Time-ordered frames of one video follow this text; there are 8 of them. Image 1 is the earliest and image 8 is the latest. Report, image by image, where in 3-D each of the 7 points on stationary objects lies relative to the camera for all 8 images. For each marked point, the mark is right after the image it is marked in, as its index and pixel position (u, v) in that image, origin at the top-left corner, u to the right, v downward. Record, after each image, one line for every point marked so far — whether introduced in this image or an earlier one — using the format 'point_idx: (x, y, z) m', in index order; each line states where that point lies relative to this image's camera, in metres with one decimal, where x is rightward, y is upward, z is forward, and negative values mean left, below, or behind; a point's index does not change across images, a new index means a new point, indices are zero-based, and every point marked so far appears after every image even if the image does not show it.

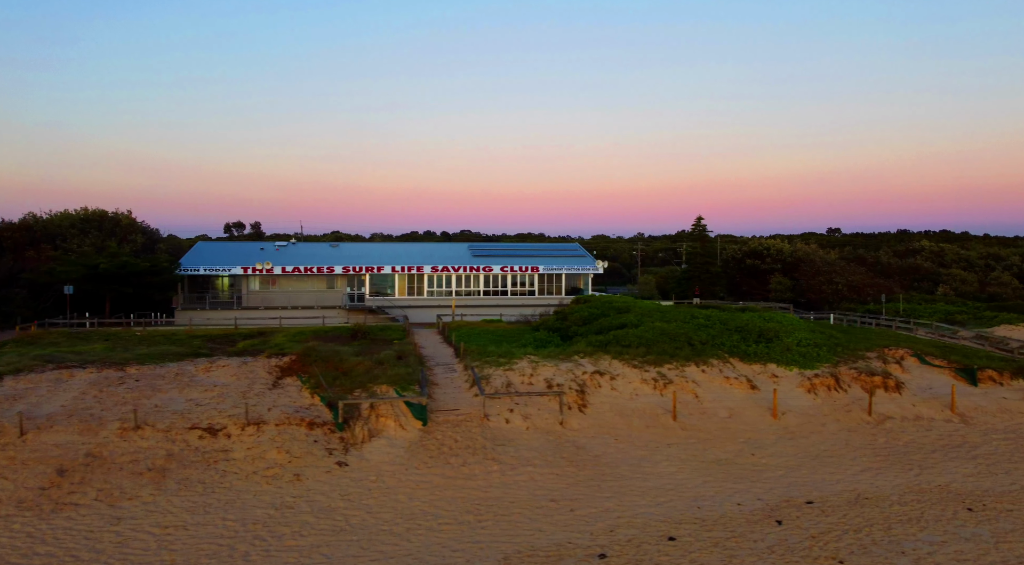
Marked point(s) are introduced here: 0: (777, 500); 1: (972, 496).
0: (+6.0, -4.9, +14.2) m
1: (+10.7, -5.0, +14.7) m
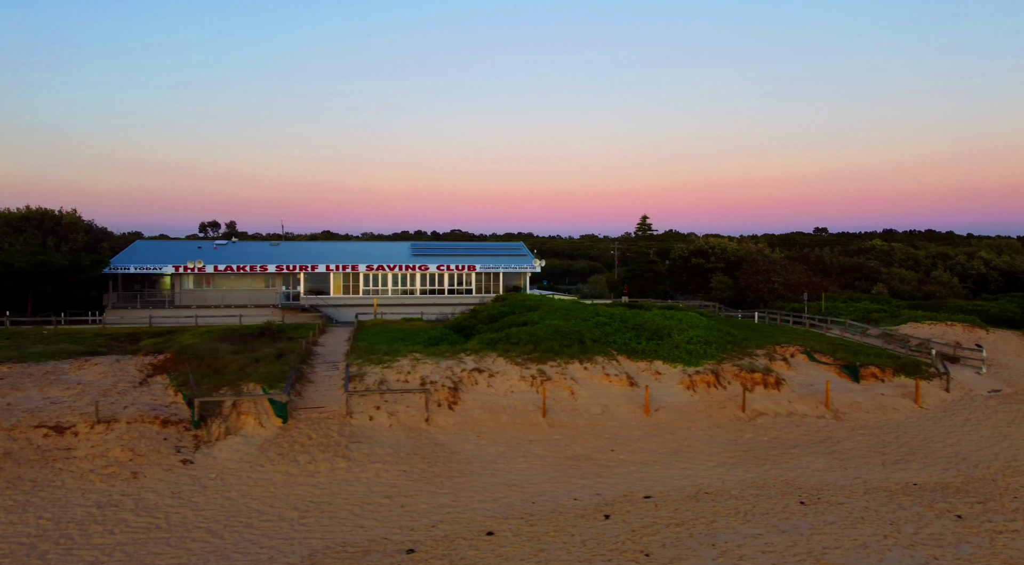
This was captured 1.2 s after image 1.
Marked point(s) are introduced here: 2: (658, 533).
0: (+2.4, -4.9, +14.4) m
1: (+7.1, -4.9, +14.9) m
2: (+3.0, -5.1, +12.7) m
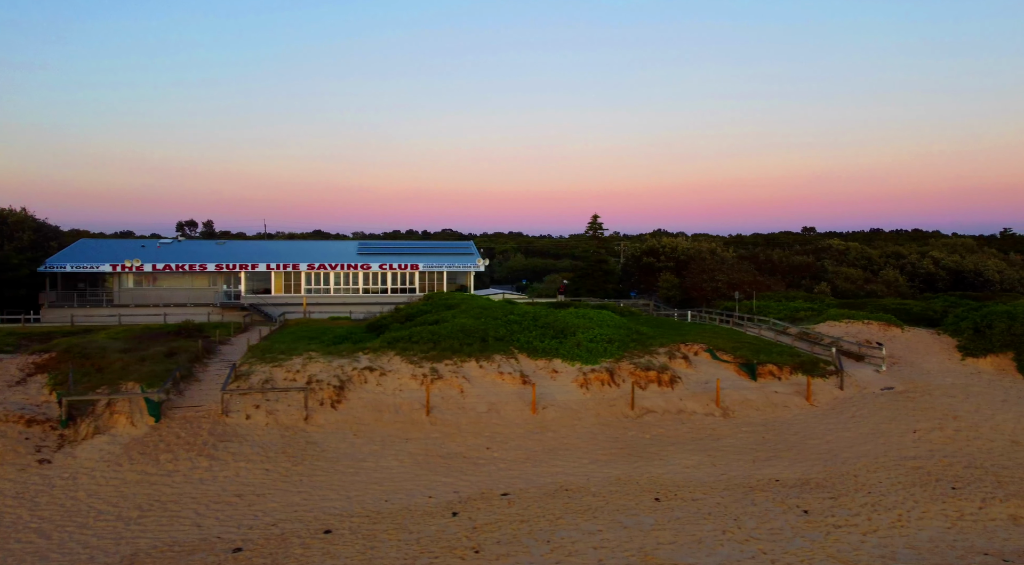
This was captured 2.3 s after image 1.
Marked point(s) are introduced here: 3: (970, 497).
0: (-0.9, -4.8, +14.4) m
1: (+3.8, -4.9, +15.1) m
2: (-0.3, -5.0, +12.8) m
3: (+10.6, -5.0, +14.6) m
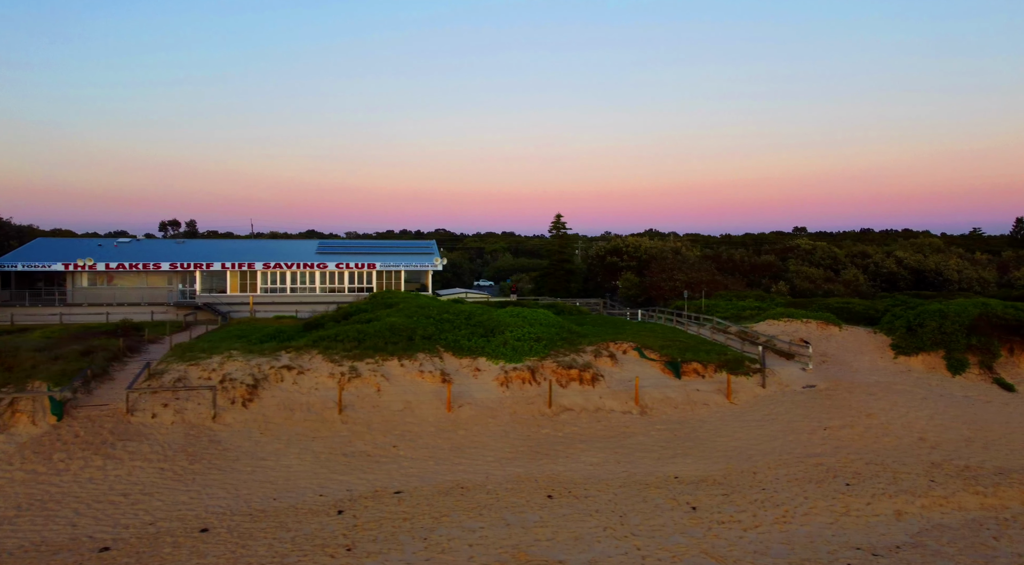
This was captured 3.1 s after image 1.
0: (-3.3, -4.8, +14.4) m
1: (+1.4, -4.8, +15.1) m
2: (-2.7, -5.0, +12.8) m
3: (+8.2, -4.9, +14.7) m
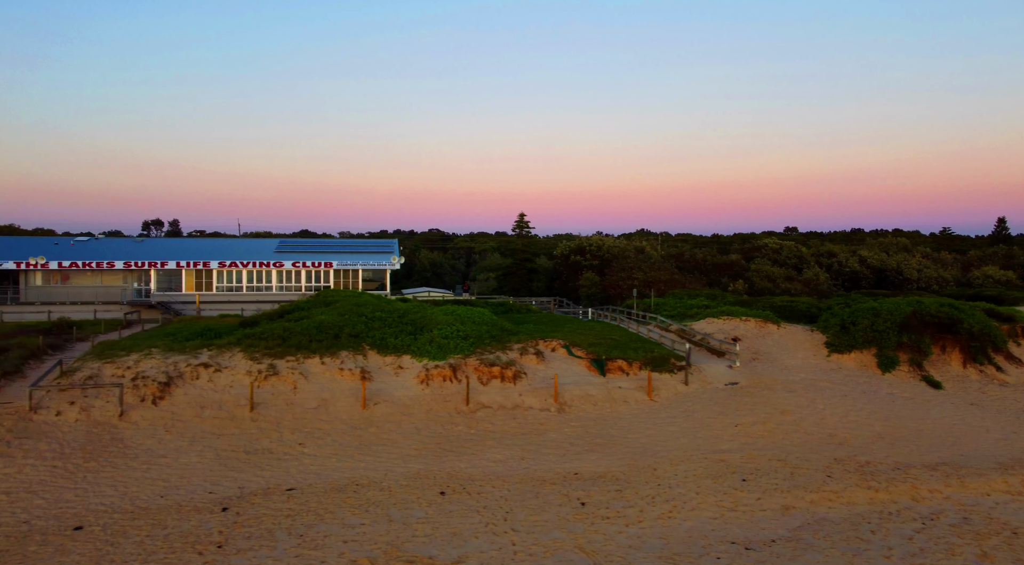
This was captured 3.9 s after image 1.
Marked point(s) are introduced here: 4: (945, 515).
0: (-5.8, -4.7, +14.4) m
1: (-1.1, -4.7, +15.1) m
2: (-5.1, -4.9, +12.7) m
3: (+5.7, -4.9, +14.8) m
4: (+9.5, -5.1, +13.9) m
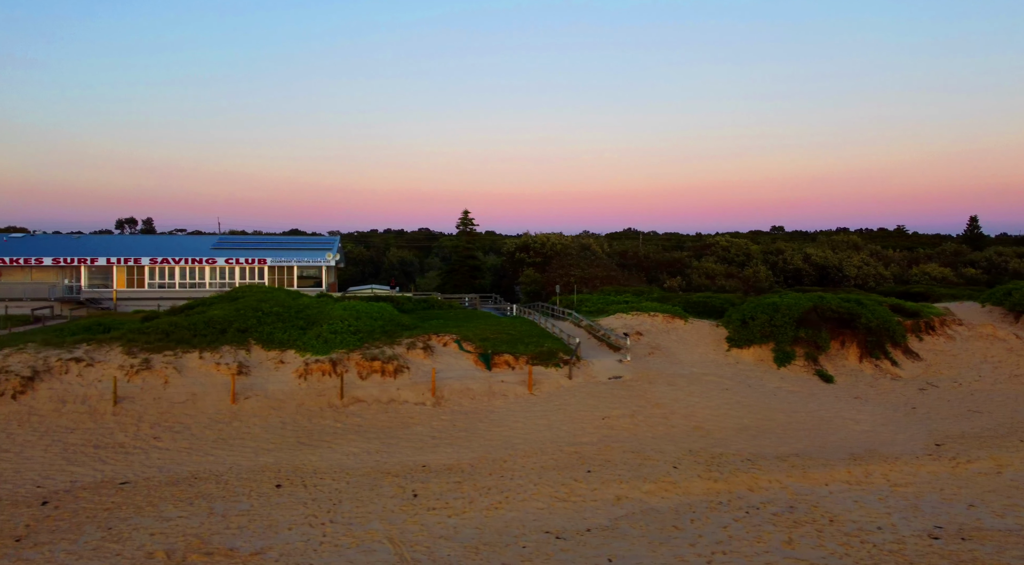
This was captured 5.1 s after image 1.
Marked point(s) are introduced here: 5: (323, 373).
0: (-9.5, -4.5, +14.3) m
1: (-4.8, -4.6, +15.1) m
2: (-8.9, -4.7, +12.6) m
3: (+2.0, -4.7, +14.9) m
4: (+5.8, -5.0, +14.1) m
5: (-6.0, -2.9, +19.9) m
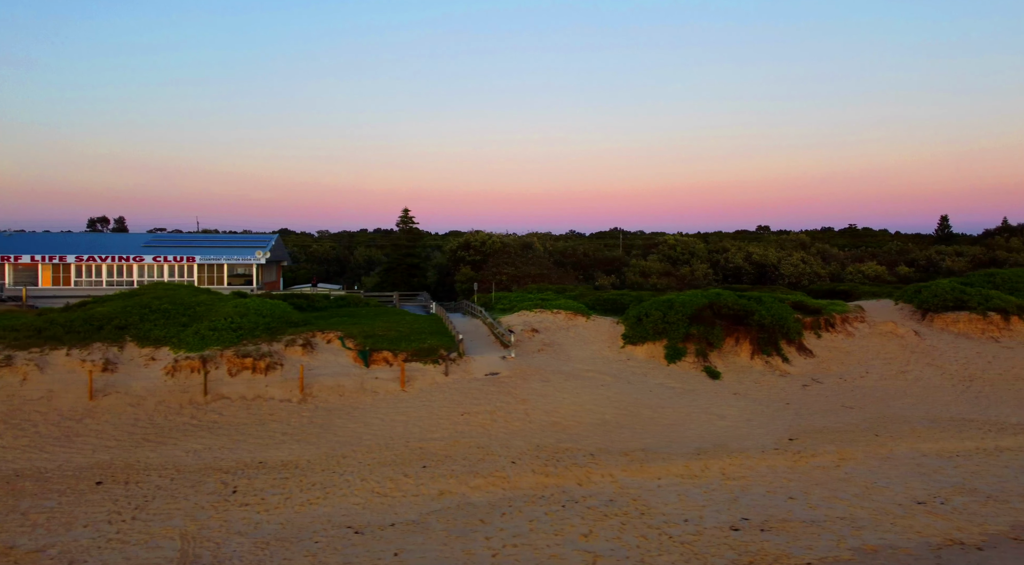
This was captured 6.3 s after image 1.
0: (-13.5, -4.4, +14.1) m
1: (-8.8, -4.5, +15.0) m
2: (-12.8, -4.6, +12.5) m
3: (-2.0, -4.6, +14.9) m
4: (+1.8, -4.9, +14.2) m
5: (-10.1, -2.8, +19.8) m
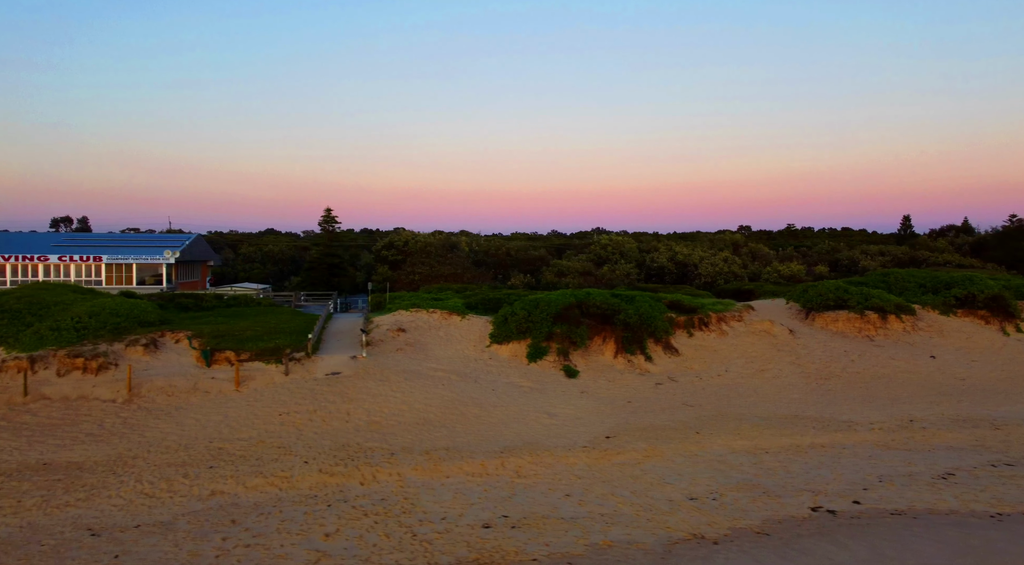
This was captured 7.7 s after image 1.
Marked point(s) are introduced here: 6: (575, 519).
0: (-18.6, -4.4, +13.7) m
1: (-14.0, -4.4, +14.7) m
2: (-17.9, -4.6, +12.1) m
3: (-7.2, -4.6, +14.8) m
4: (-3.3, -4.8, +14.2) m
5: (-15.3, -2.8, +19.5) m
6: (+1.4, -5.0, +13.4) m
